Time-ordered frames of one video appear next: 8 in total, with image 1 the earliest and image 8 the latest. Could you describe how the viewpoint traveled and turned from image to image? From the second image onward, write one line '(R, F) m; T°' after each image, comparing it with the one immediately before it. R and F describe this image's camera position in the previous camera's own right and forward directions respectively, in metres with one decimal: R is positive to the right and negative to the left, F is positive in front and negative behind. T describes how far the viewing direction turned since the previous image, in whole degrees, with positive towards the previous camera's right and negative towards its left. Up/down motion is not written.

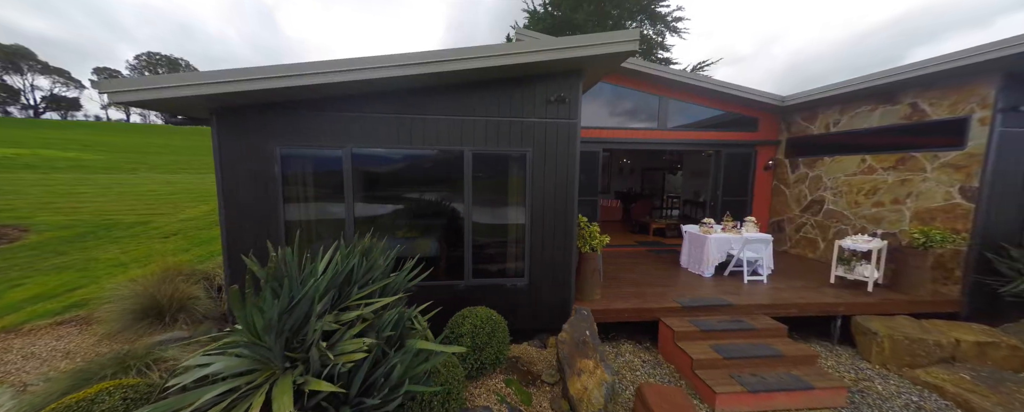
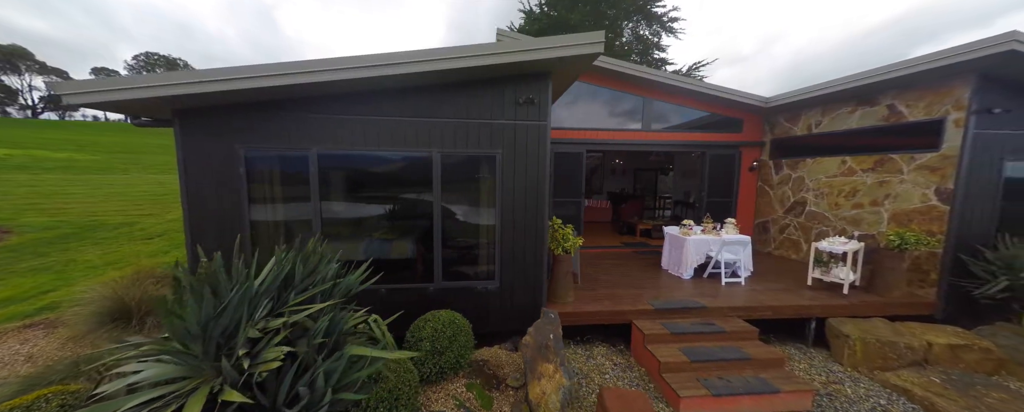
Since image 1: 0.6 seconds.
(+0.3, 0.0) m; 0°
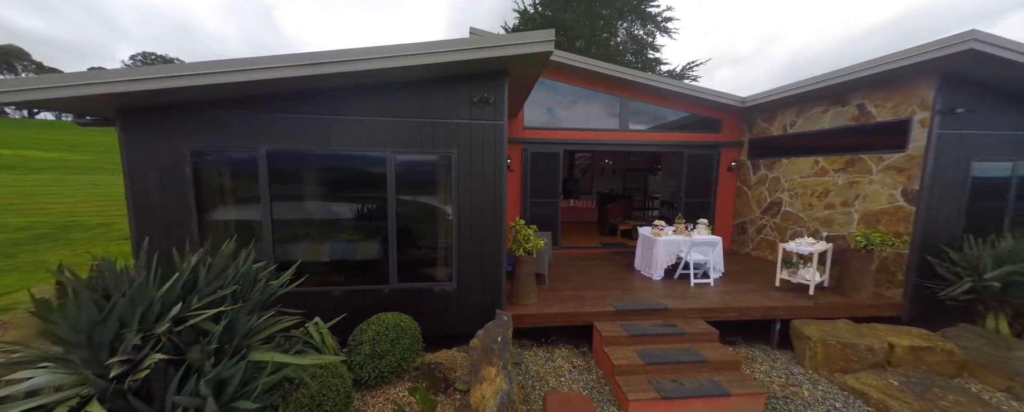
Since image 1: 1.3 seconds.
(+0.5, 0.0) m; 0°
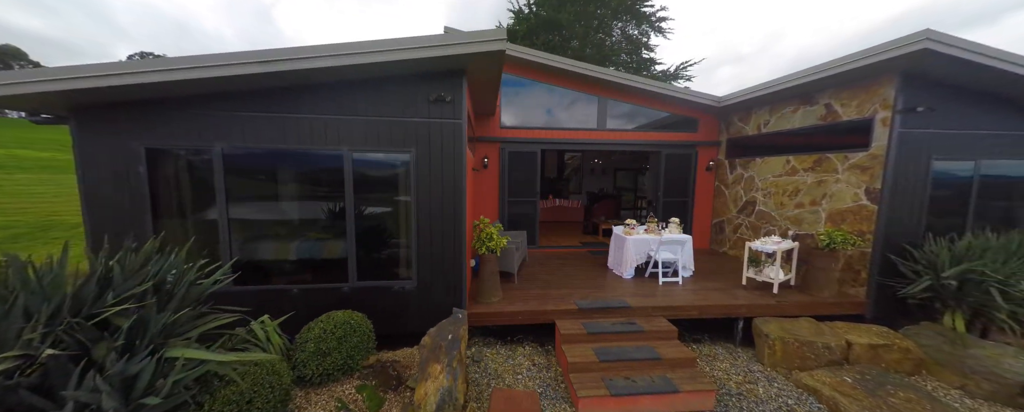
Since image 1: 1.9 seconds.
(+0.4, 0.0) m; 0°
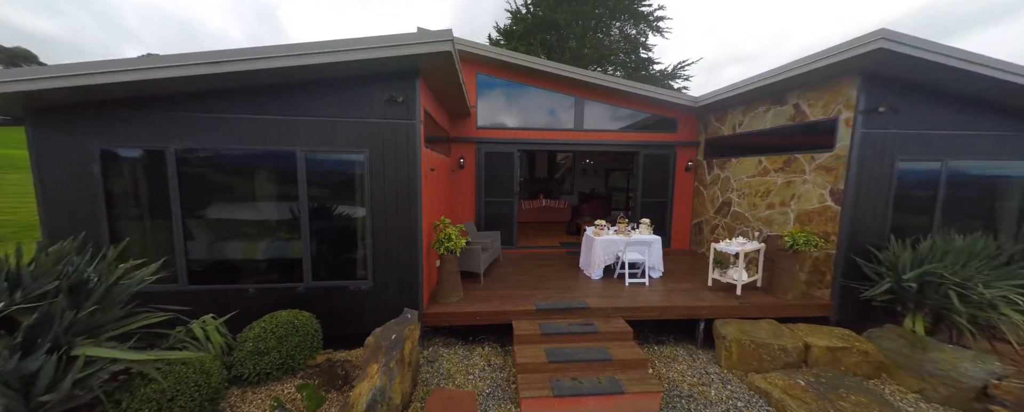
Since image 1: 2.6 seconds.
(+0.5, 0.0) m; -1°
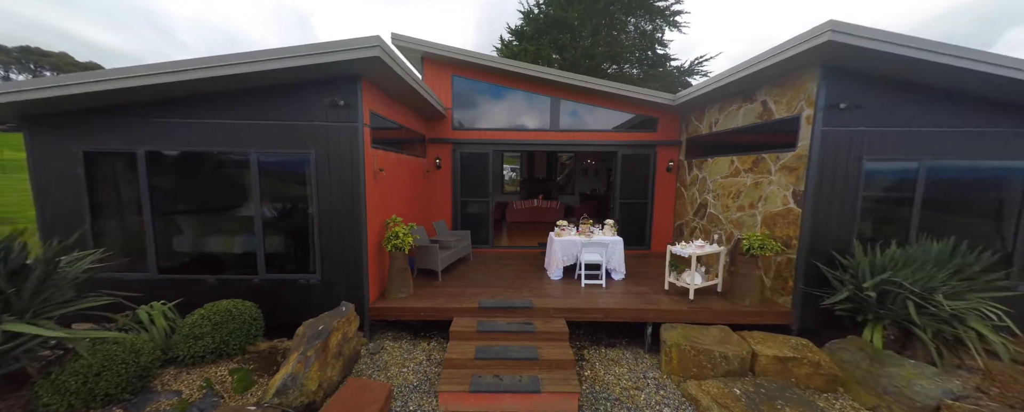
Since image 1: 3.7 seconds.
(+0.9, 0.0) m; -4°
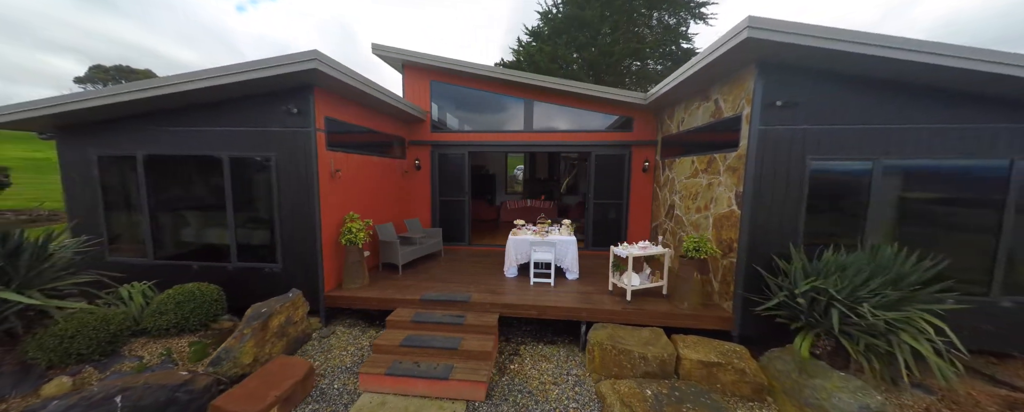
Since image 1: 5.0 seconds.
(+1.1, -0.1) m; -6°
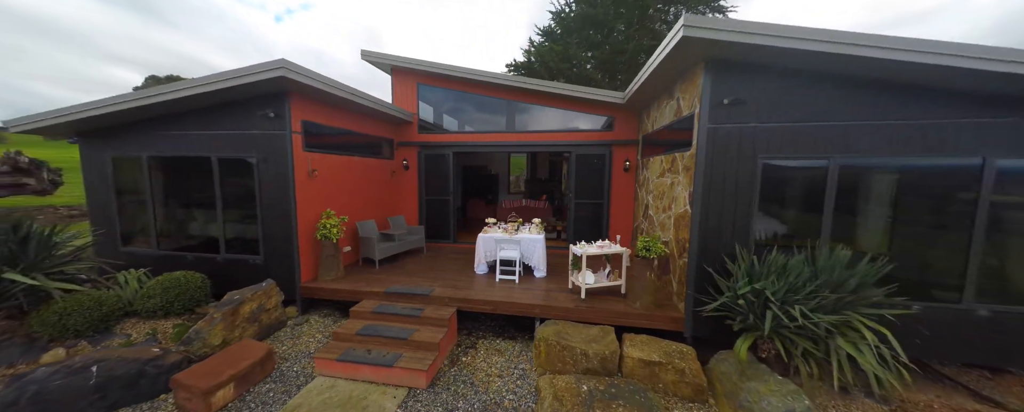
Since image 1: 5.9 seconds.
(+0.8, -0.1) m; -4°
